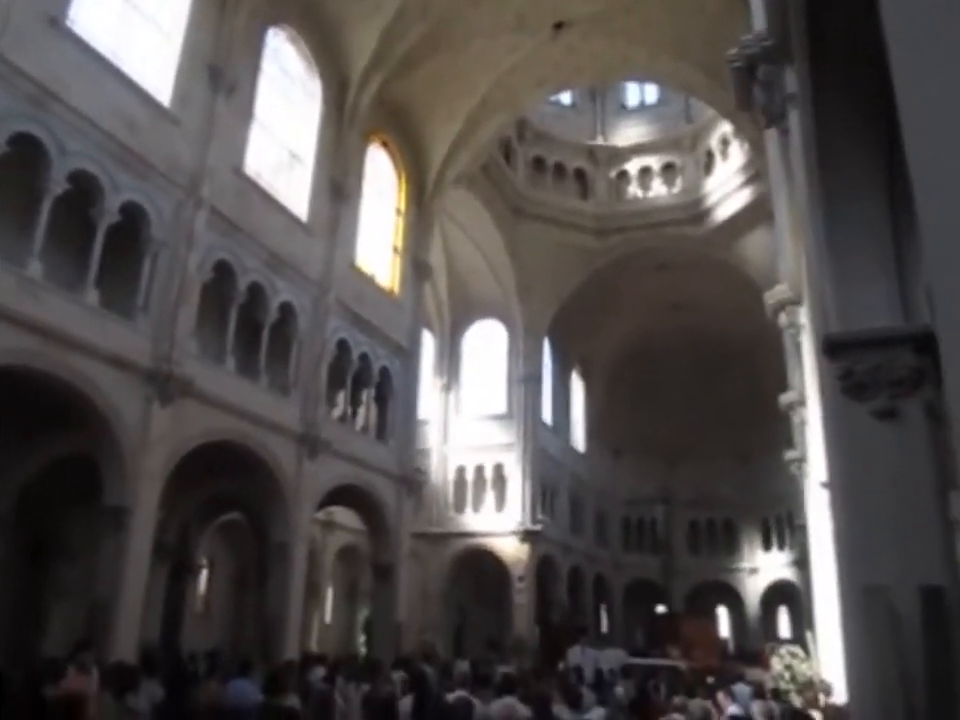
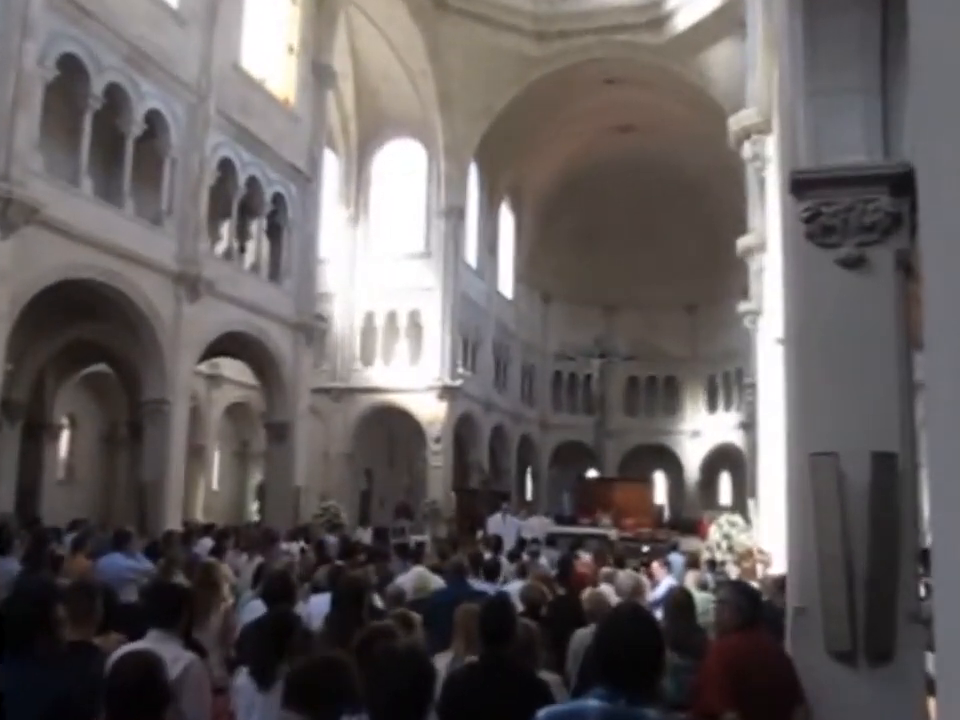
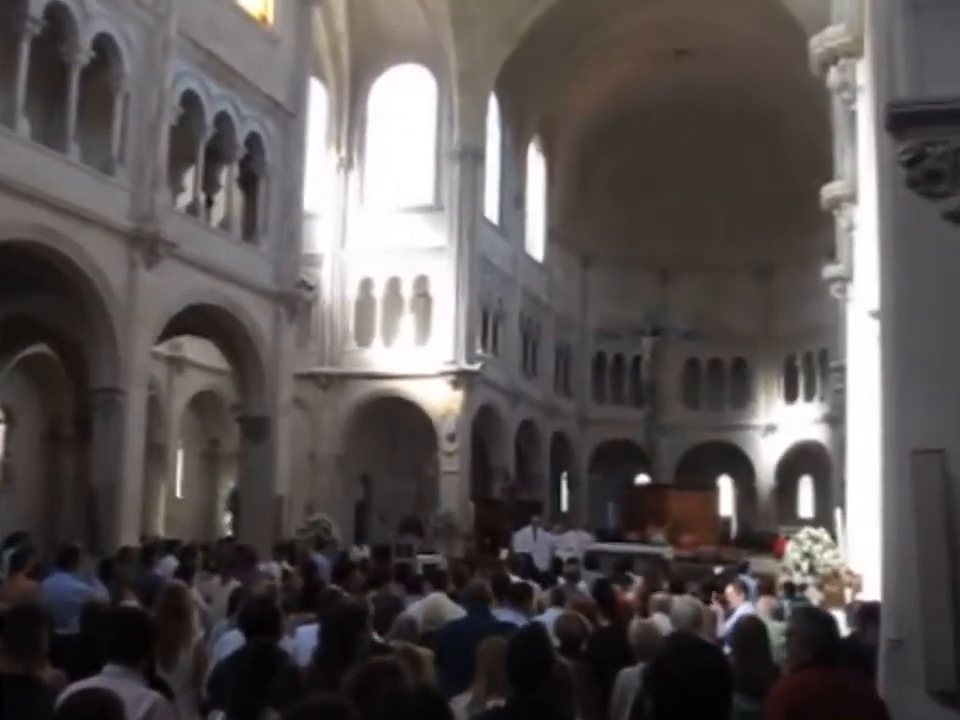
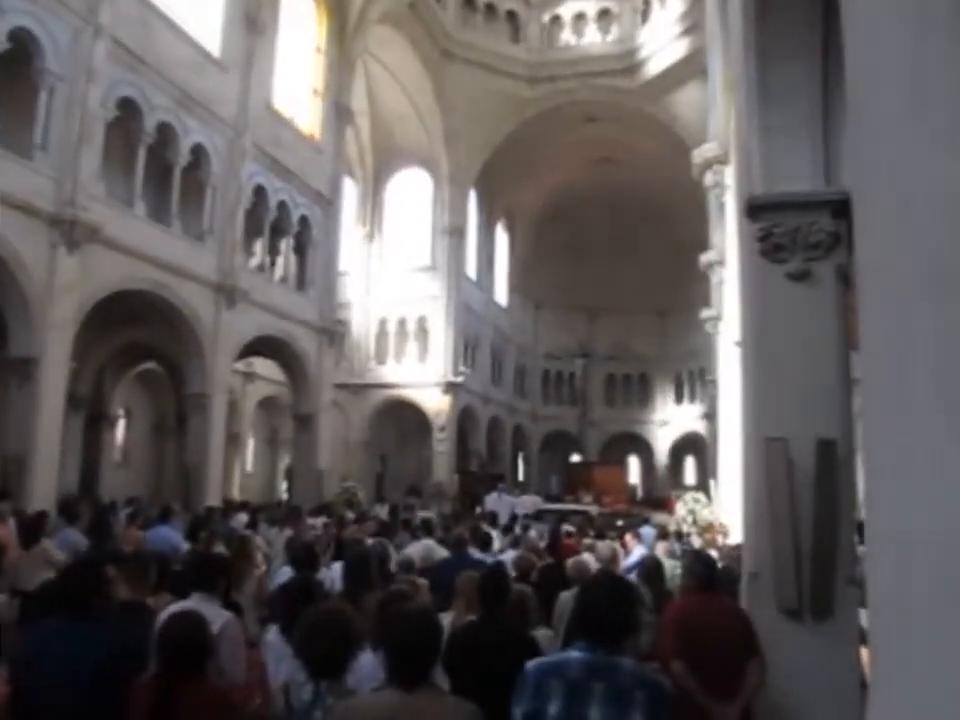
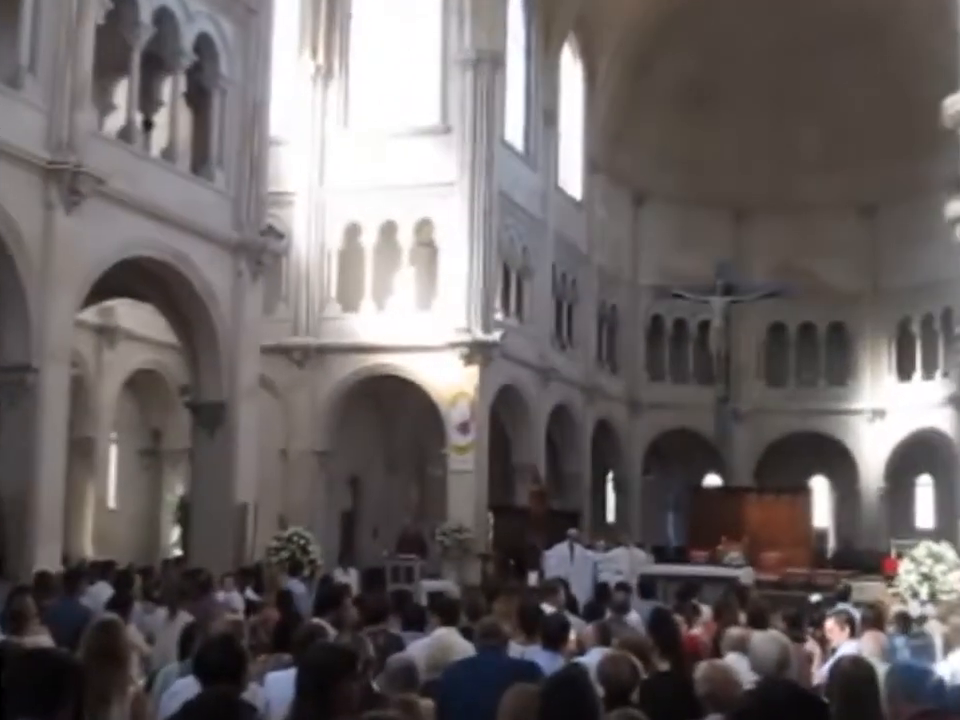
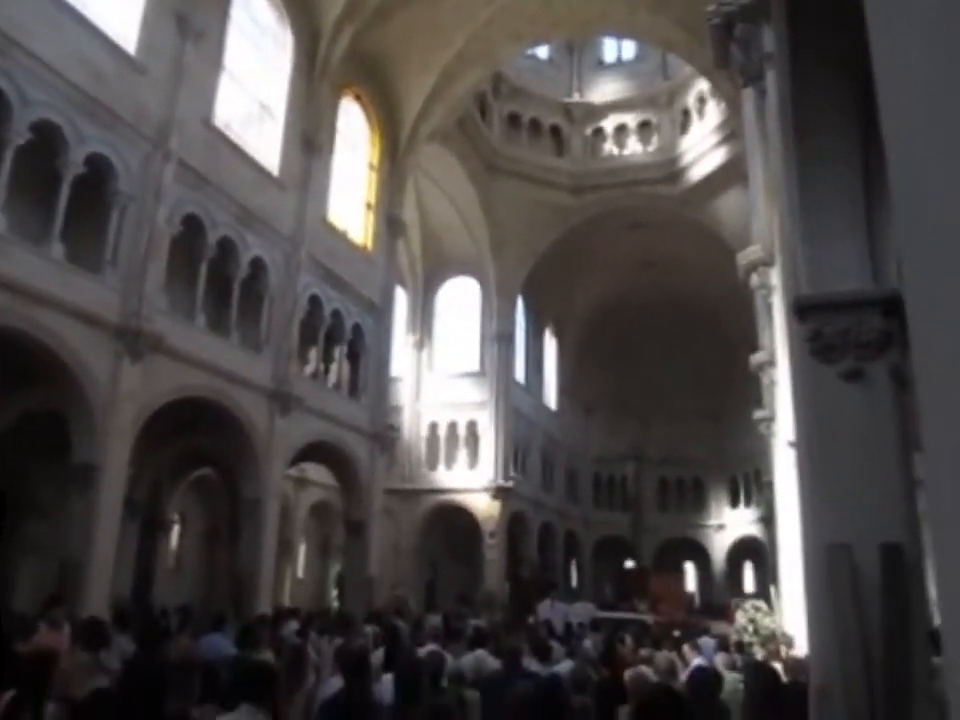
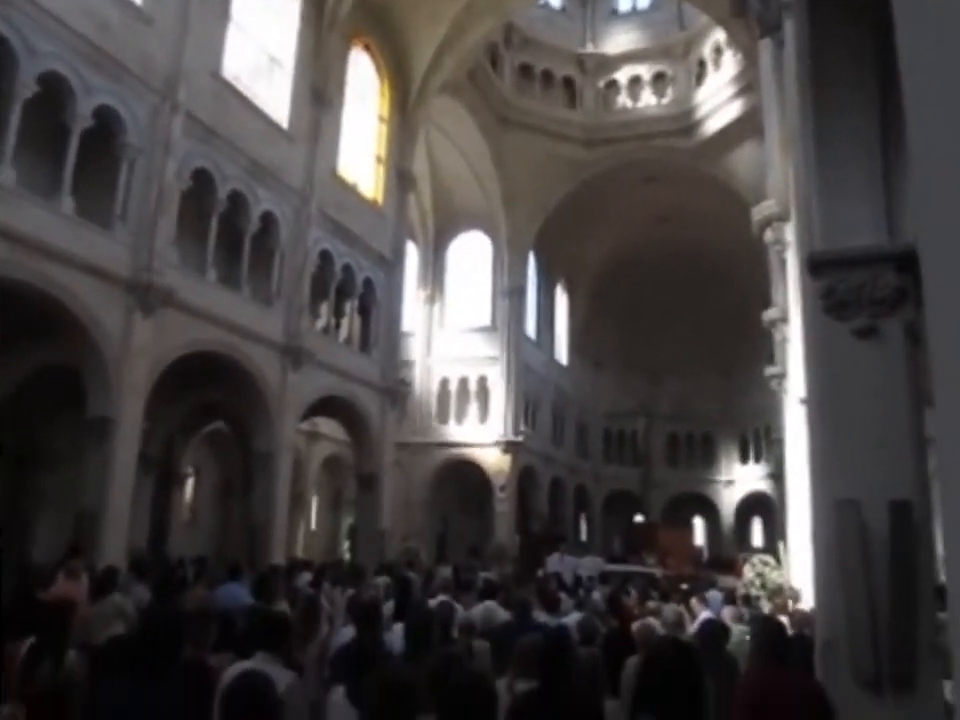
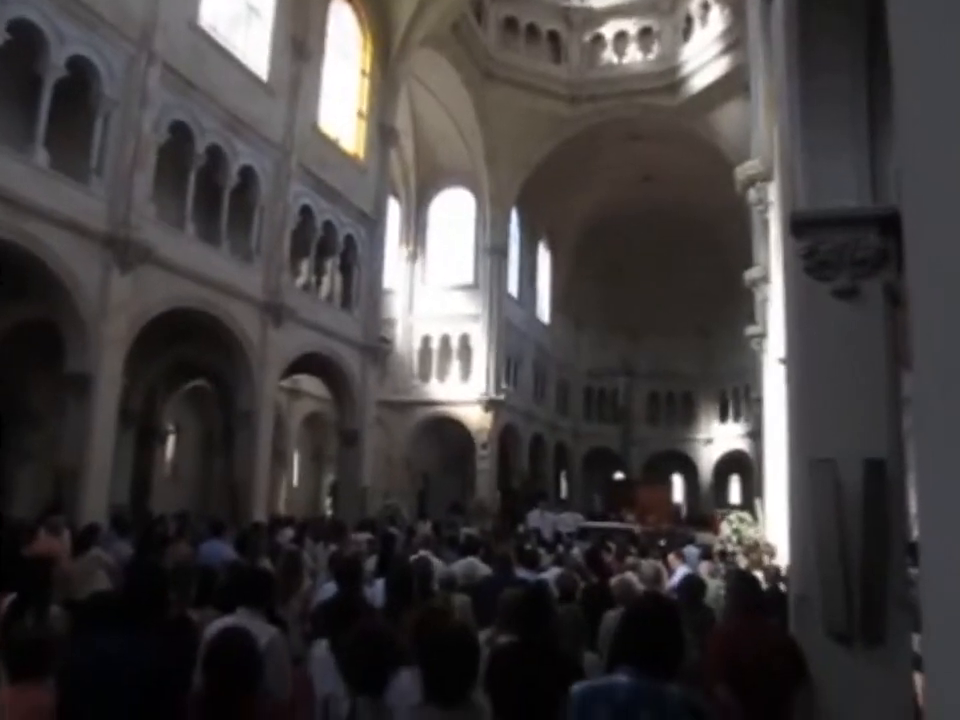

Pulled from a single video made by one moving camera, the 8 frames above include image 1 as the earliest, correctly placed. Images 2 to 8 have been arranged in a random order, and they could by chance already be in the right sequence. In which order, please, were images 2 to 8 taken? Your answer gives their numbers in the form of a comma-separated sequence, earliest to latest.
6, 7, 8, 4, 2, 3, 5
